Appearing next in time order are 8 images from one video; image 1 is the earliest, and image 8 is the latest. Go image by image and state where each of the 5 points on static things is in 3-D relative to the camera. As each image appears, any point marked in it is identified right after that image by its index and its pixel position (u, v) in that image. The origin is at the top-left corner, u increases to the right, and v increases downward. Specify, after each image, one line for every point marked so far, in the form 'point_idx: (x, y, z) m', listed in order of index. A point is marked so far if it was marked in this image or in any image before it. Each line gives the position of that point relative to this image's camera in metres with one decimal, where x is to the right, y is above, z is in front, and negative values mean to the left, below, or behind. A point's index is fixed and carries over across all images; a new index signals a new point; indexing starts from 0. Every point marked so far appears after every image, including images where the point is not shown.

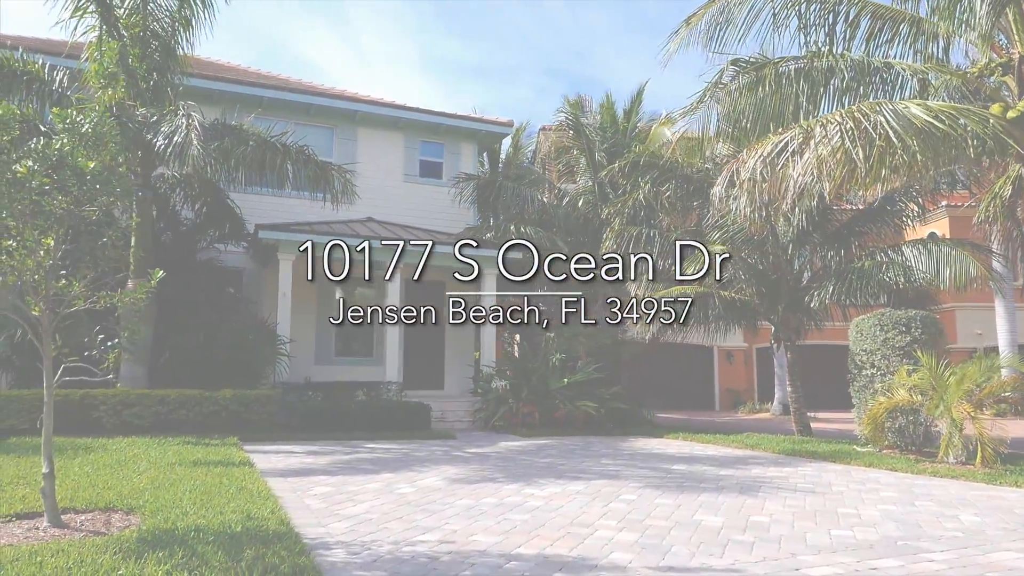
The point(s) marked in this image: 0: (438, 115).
0: (-1.8, +4.2, +18.5) m
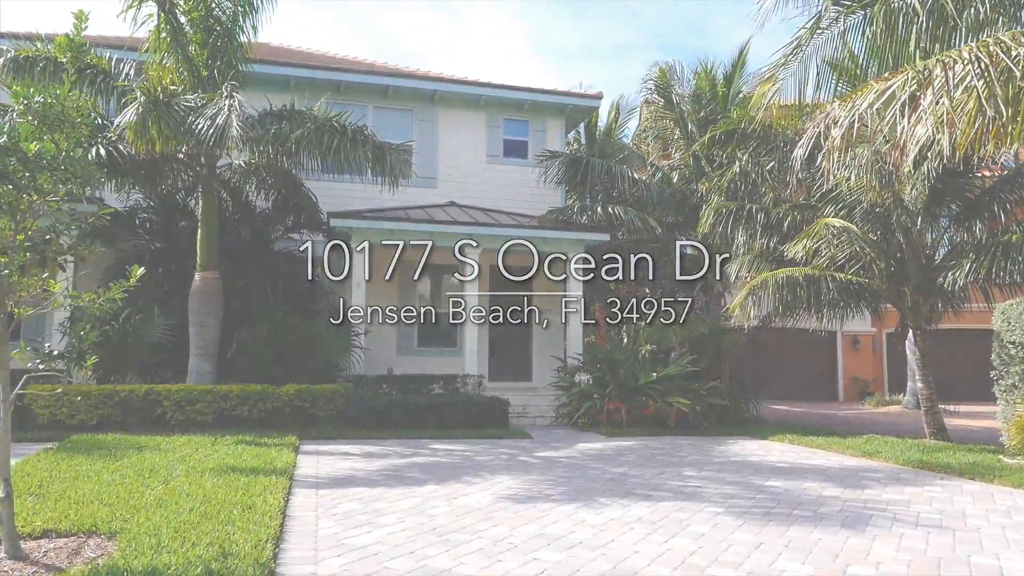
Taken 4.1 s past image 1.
0: (+0.2, +4.5, +17.4) m
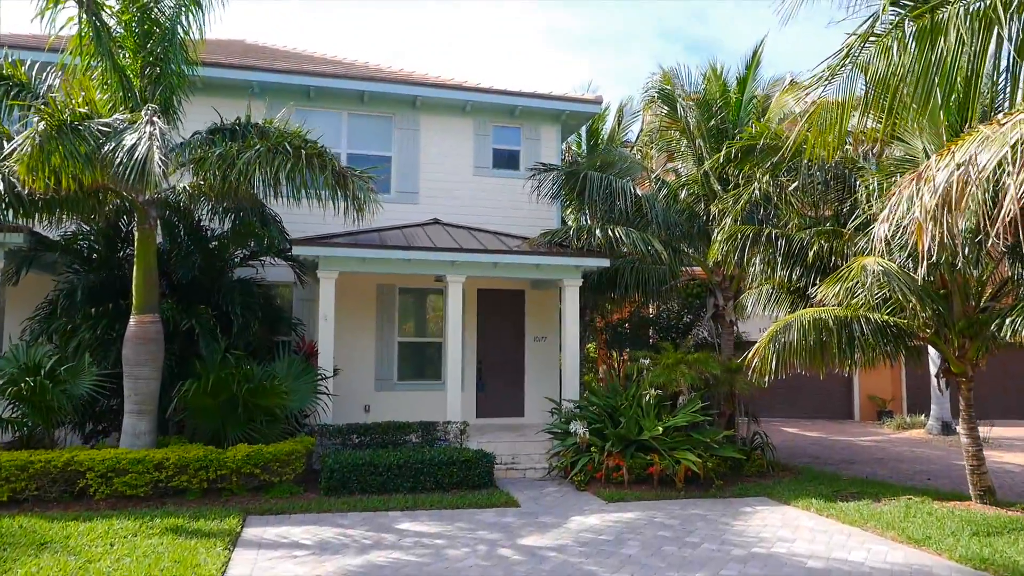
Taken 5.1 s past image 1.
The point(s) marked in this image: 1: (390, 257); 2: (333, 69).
0: (0.0, +4.0, +15.7) m
1: (-2.0, +0.5, +12.7) m
2: (-3.7, +4.5, +15.7) m
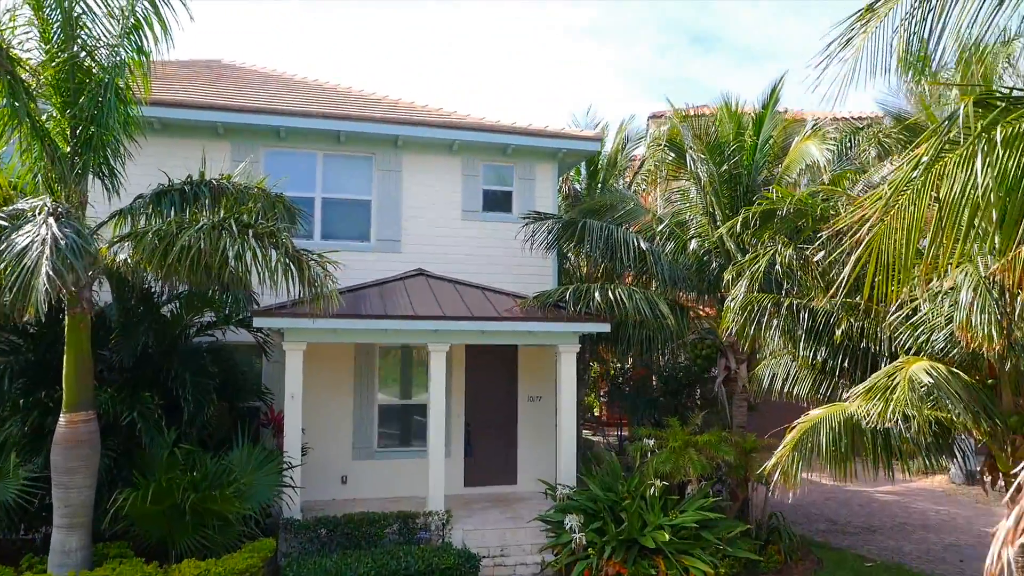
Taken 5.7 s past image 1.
0: (-0.2, +2.9, +14.3) m
1: (-2.2, -0.6, +11.3) m
2: (-3.9, +3.4, +14.3) m
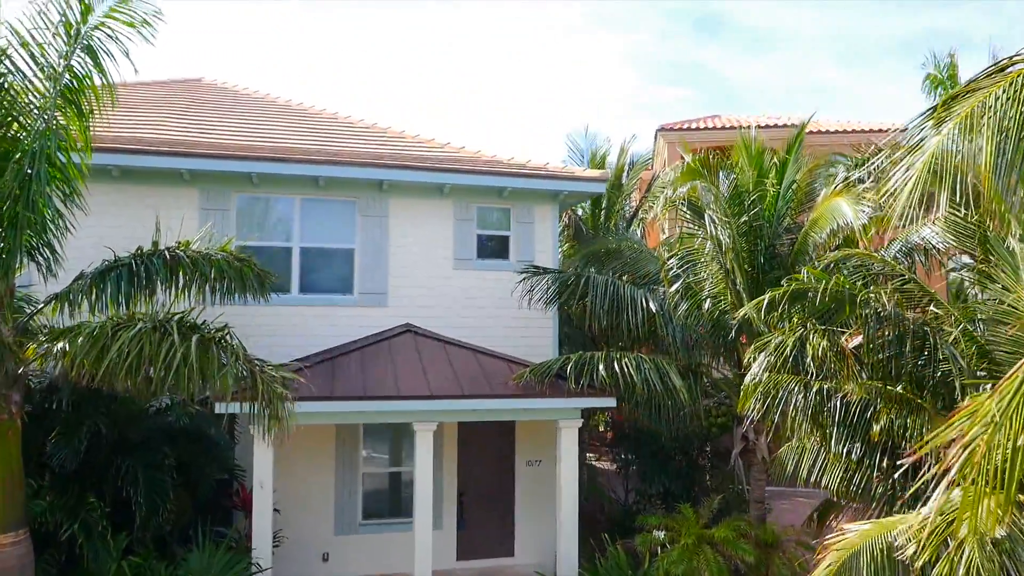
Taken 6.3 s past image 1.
0: (-0.2, +1.9, +13.1) m
1: (-2.3, -1.6, +10.1) m
2: (-3.9, +2.5, +13.1) m
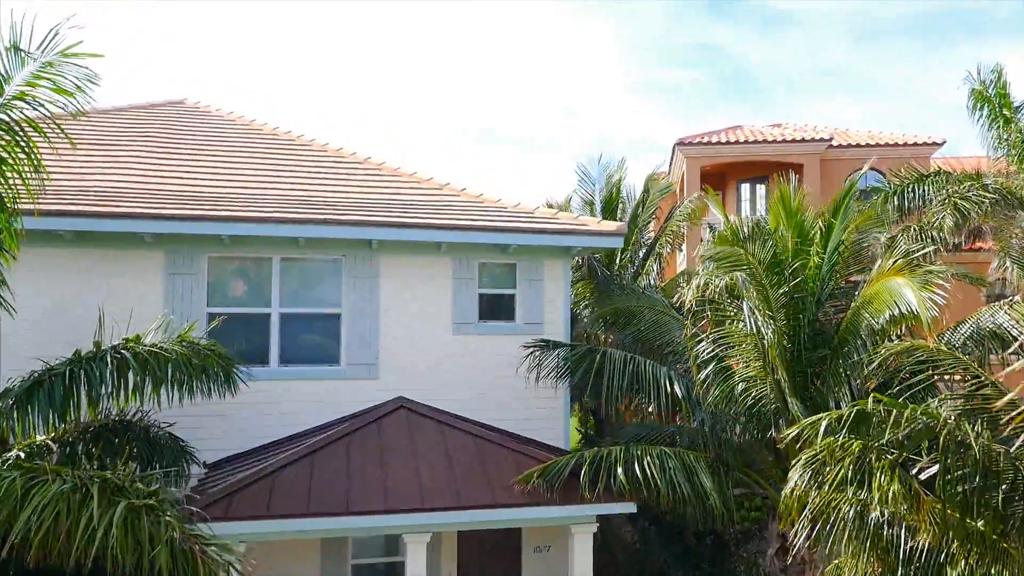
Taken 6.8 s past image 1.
0: (-0.1, +0.9, +11.6) m
1: (-2.2, -2.8, +8.8) m
2: (-3.8, +1.4, +11.6) m
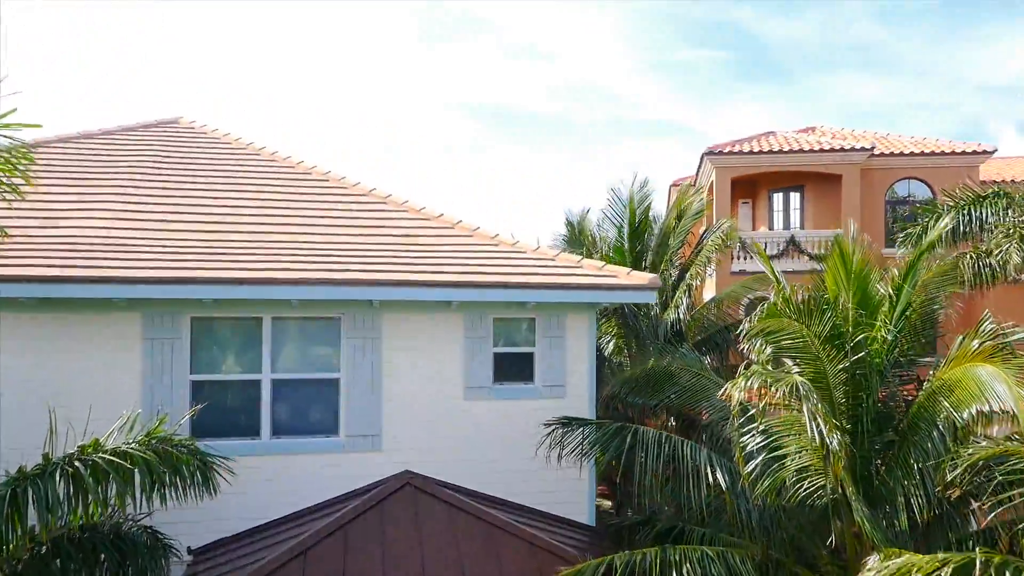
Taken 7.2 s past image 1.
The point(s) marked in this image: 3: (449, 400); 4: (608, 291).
0: (+0.1, 0.0, +10.3) m
1: (-2.0, -3.7, +7.6) m
2: (-3.6, +0.5, +10.4) m
3: (-0.9, -1.6, +10.6) m
4: (+1.4, 0.0, +10.5) m
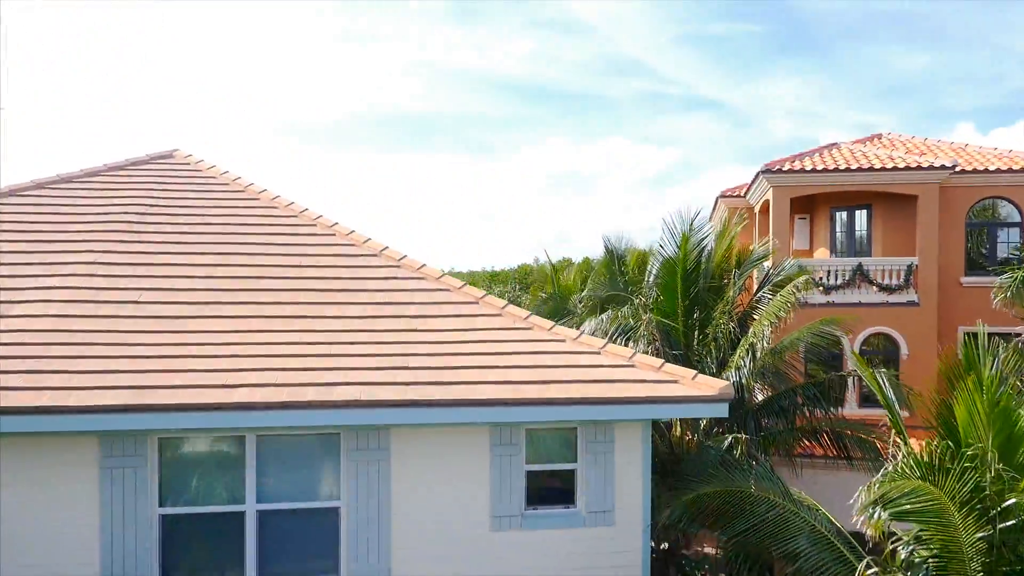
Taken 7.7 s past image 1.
0: (+0.5, -1.3, +8.3) m
1: (-1.7, -5.1, +5.8) m
2: (-3.2, -0.7, +8.5) m
3: (-0.4, -2.8, +8.7) m
4: (+1.8, -1.3, +8.5) m
